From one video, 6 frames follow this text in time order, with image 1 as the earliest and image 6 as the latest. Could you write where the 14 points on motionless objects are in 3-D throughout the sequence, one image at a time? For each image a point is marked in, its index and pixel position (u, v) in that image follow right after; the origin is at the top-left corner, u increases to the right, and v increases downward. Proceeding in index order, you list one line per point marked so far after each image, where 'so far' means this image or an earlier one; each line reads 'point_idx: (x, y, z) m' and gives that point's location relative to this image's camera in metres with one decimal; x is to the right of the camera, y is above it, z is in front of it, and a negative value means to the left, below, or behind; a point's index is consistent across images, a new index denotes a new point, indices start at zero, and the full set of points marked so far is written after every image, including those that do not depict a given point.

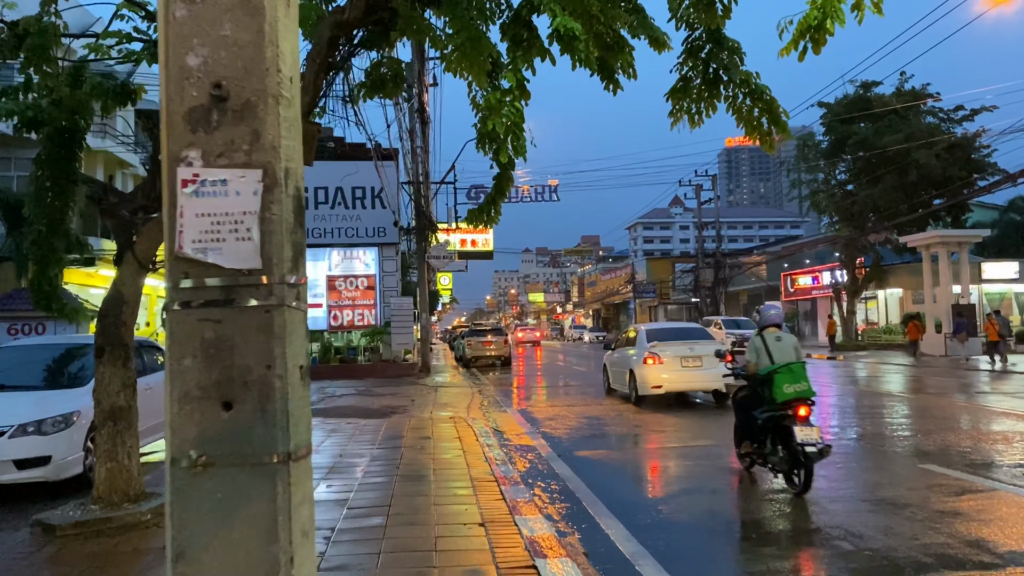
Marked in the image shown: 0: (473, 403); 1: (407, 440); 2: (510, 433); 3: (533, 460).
0: (-0.7, -2.1, +14.0) m
1: (-1.1, -1.7, +8.5) m
2: (0.0, -1.9, +10.1) m
3: (+0.2, -1.7, +7.8) m
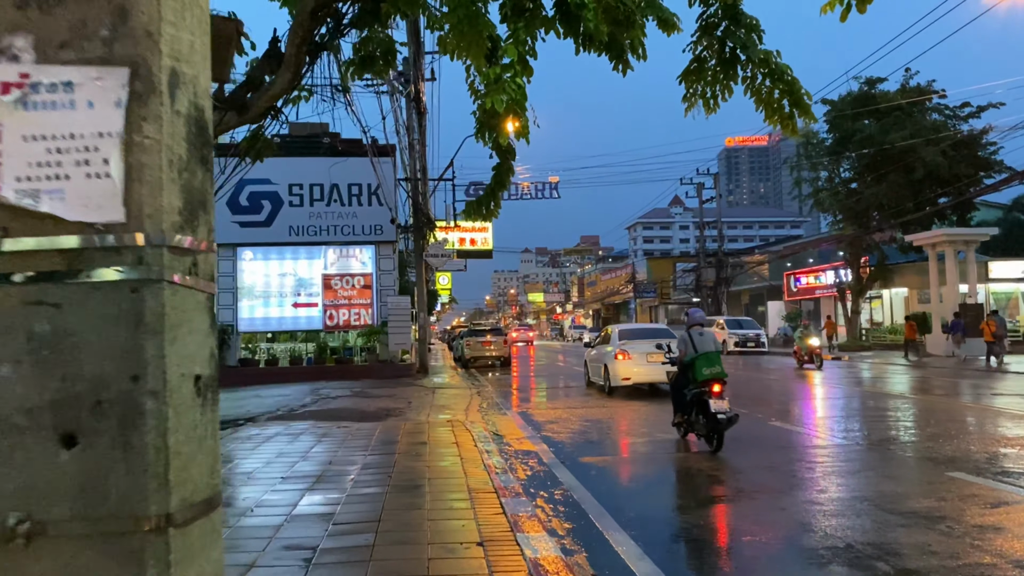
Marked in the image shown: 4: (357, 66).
0: (-0.7, -2.0, +13.5) m
1: (-1.1, -1.6, +8.1) m
2: (0.0, -1.8, +9.6) m
3: (+0.2, -1.7, +7.3) m
4: (-1.0, +1.5, +5.2) m
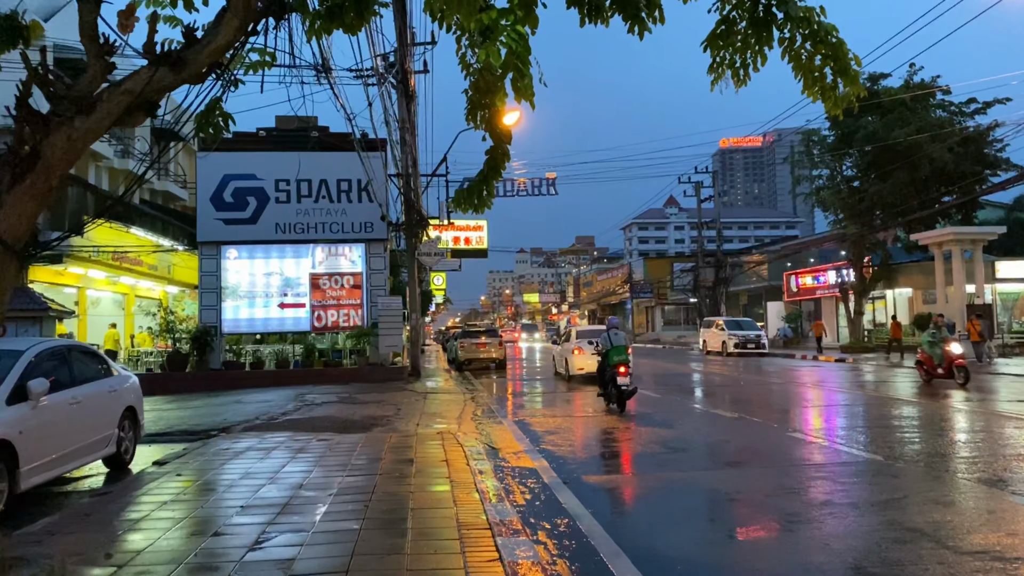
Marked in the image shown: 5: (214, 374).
0: (-0.8, -2.0, +12.6) m
1: (-1.2, -1.6, +7.2) m
2: (-0.1, -1.8, +8.8) m
3: (+0.2, -1.7, +6.5) m
4: (-1.0, +1.5, +4.3) m
5: (-7.3, -2.1, +19.3) m
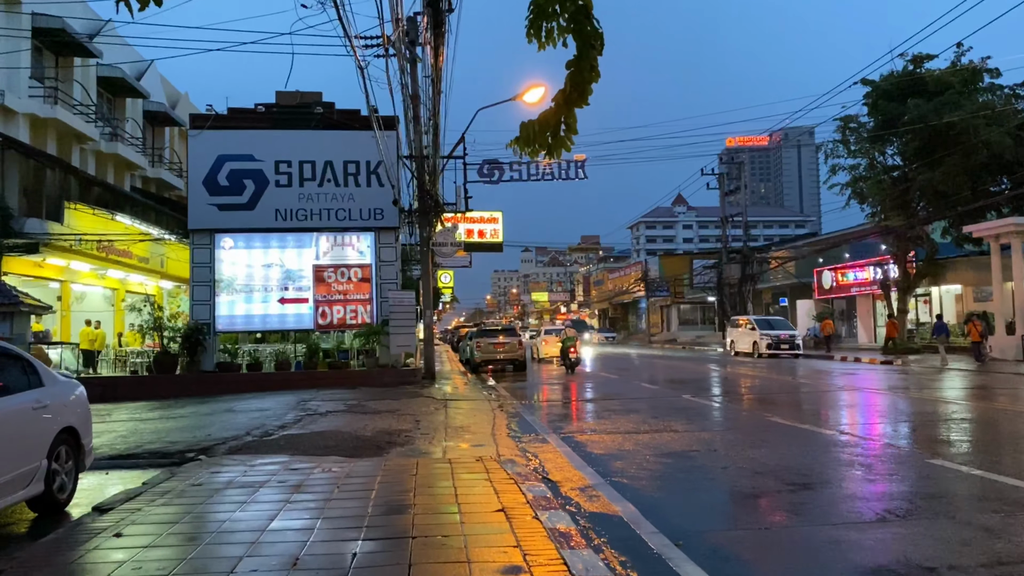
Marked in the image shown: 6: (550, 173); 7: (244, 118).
0: (-0.2, -1.9, +10.6) m
1: (-0.6, -1.5, +5.1) m
2: (+0.5, -1.7, +6.7) m
3: (+0.7, -1.5, +4.4) m
4: (-0.5, +1.6, +2.3) m
5: (-6.7, -2.0, +17.2) m
6: (+1.0, +2.9, +19.8) m
7: (-6.6, +4.2, +19.1) m
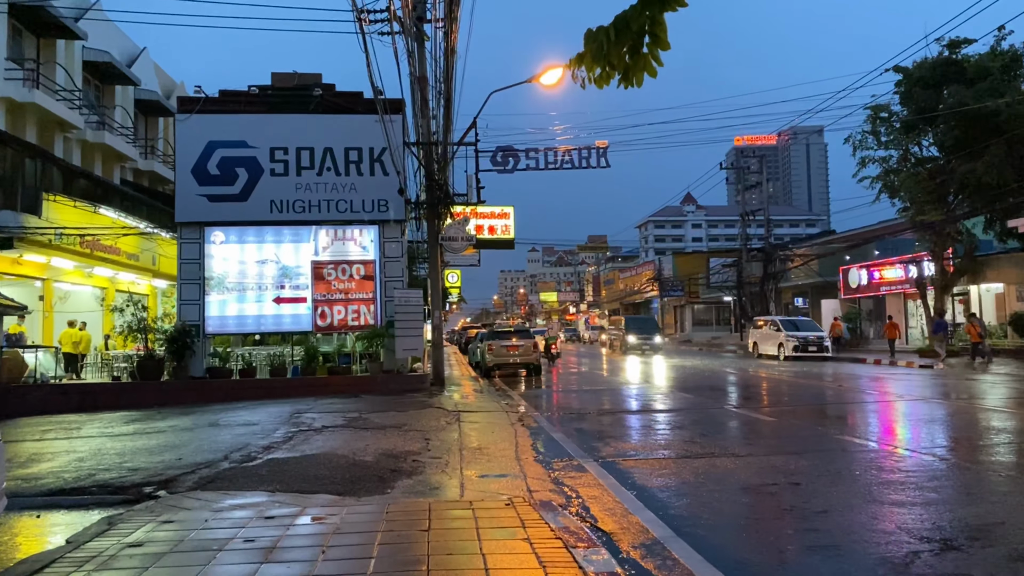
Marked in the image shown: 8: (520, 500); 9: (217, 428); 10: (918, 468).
0: (+0.1, -1.8, +9.0) m
1: (-0.4, -1.4, +3.5) m
2: (+0.8, -1.6, +5.1) m
3: (+1.0, -1.5, +2.8) m
4: (-0.3, +1.7, +0.7) m
5: (-6.4, -1.9, +15.7) m
6: (+1.4, +3.0, +18.2) m
7: (-6.2, +4.2, +17.6) m
8: (+0.1, -1.6, +6.0) m
9: (-4.2, -2.0, +11.1) m
10: (+4.0, -1.8, +7.8) m
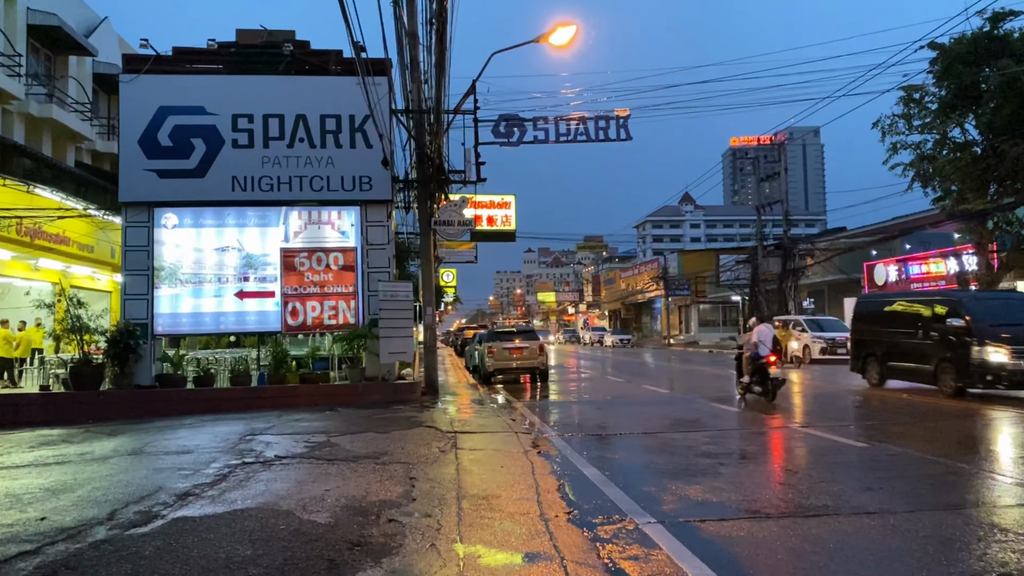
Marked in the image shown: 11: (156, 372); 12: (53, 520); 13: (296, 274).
0: (+0.3, -1.7, +6.4) m
1: (-0.2, -1.3, +0.9) m
2: (+0.9, -1.5, +2.5) m
3: (+1.2, -1.3, +0.2) m
4: (-0.1, +1.9, -1.9) m
5: (-6.3, -1.8, +13.1) m
6: (+1.5, +3.1, +15.6) m
7: (-6.1, +4.4, +14.9) m
8: (+0.2, -1.5, +3.4) m
9: (-4.1, -1.8, +8.5) m
10: (+4.2, -1.7, +5.2) m
11: (-6.6, -1.6, +14.4) m
12: (-3.3, -1.7, +5.6) m
13: (-4.1, +0.3, +14.8) m
